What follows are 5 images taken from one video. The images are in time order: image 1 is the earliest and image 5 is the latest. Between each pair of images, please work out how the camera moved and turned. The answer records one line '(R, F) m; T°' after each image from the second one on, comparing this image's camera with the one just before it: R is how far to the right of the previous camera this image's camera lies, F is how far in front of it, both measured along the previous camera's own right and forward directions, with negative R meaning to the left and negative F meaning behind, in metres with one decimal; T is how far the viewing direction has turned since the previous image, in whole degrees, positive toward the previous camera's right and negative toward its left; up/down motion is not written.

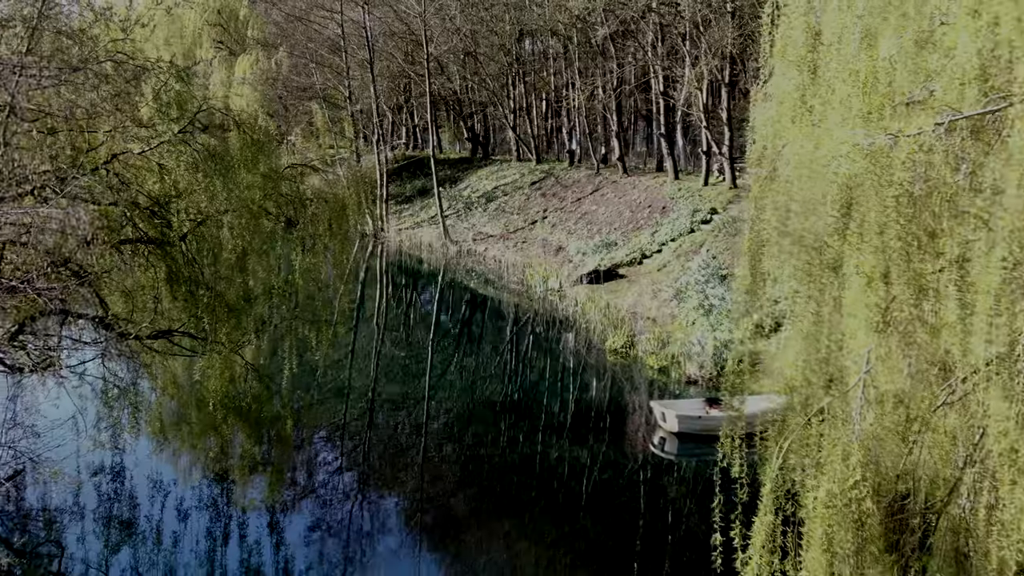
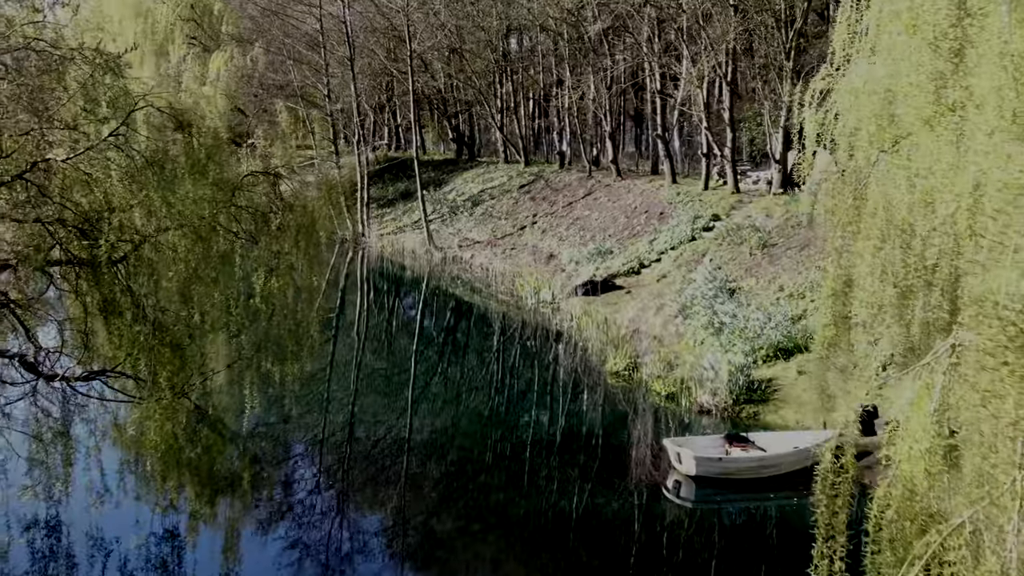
(-0.1, +1.1) m; +1°
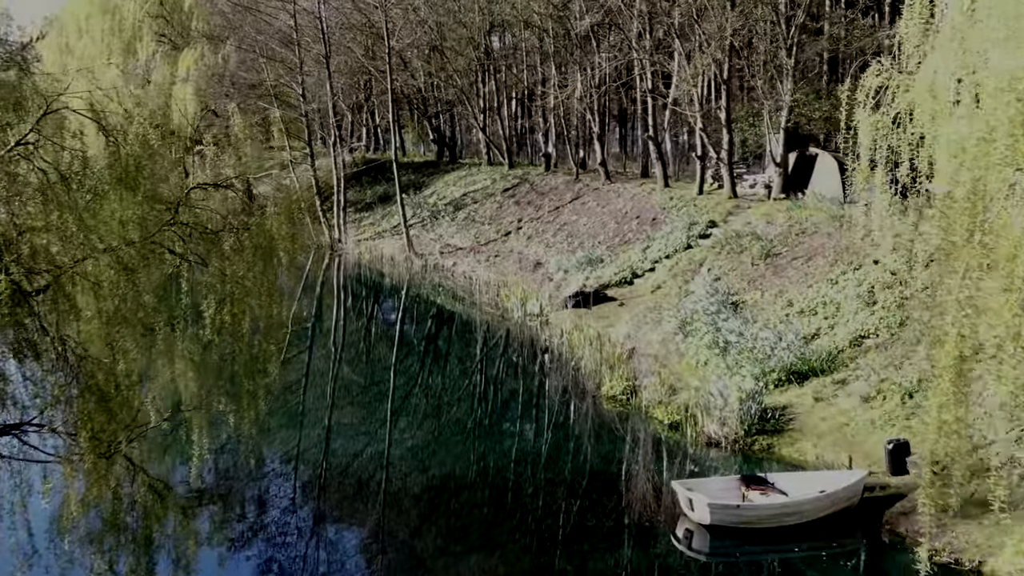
(0.0, +0.9) m; +1°
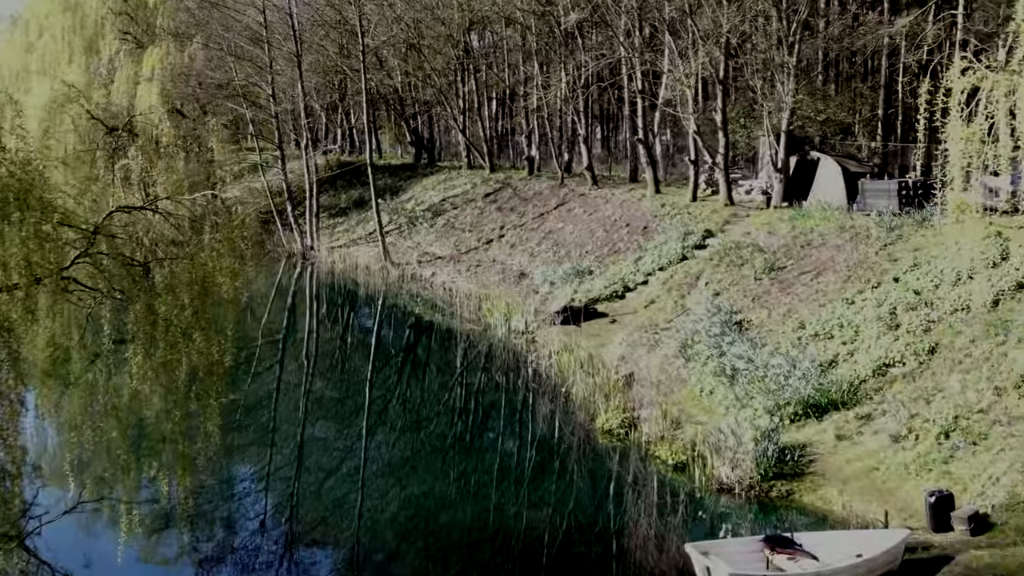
(0.0, +1.0) m; +1°
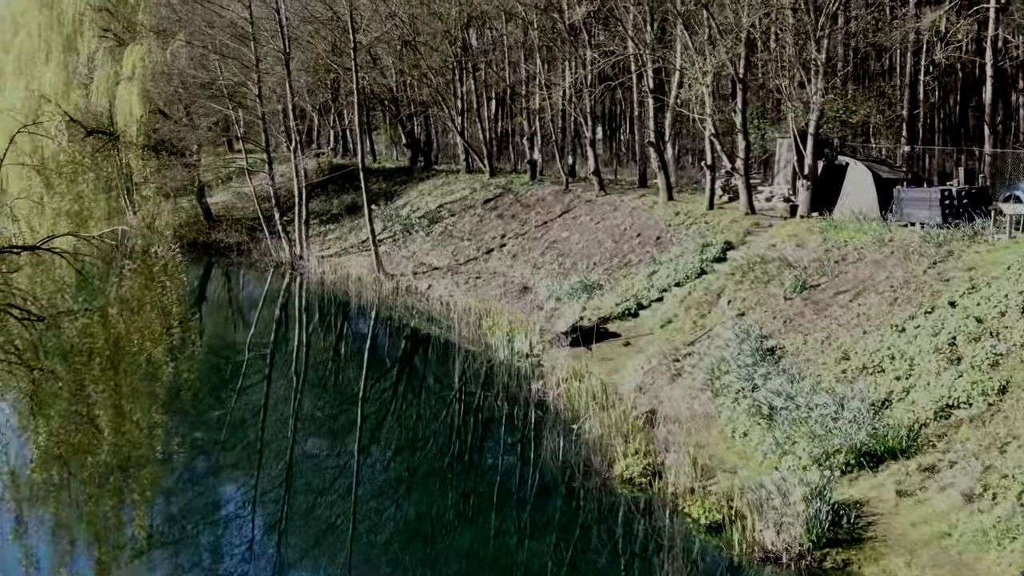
(0.0, +1.2) m; 0°
